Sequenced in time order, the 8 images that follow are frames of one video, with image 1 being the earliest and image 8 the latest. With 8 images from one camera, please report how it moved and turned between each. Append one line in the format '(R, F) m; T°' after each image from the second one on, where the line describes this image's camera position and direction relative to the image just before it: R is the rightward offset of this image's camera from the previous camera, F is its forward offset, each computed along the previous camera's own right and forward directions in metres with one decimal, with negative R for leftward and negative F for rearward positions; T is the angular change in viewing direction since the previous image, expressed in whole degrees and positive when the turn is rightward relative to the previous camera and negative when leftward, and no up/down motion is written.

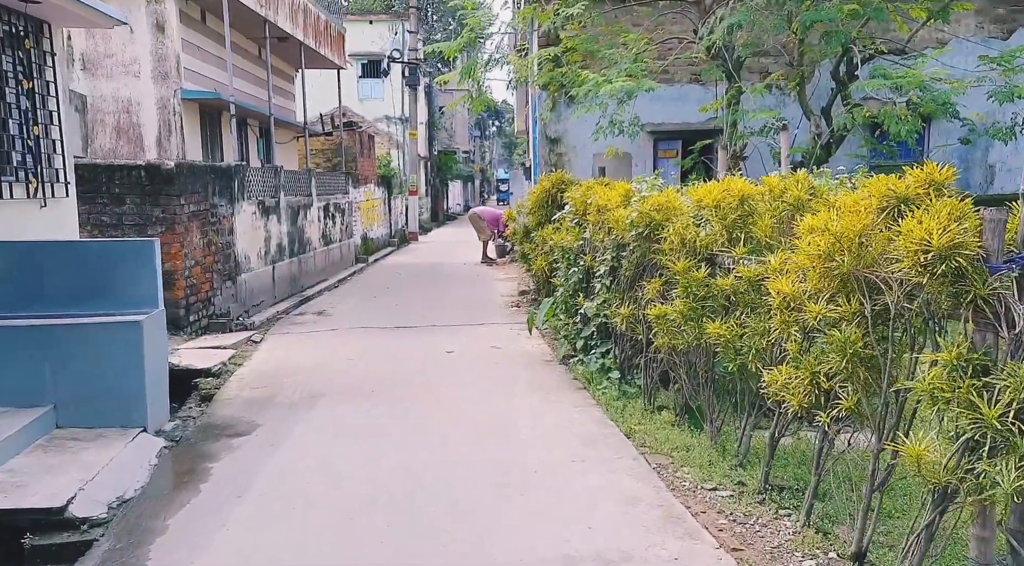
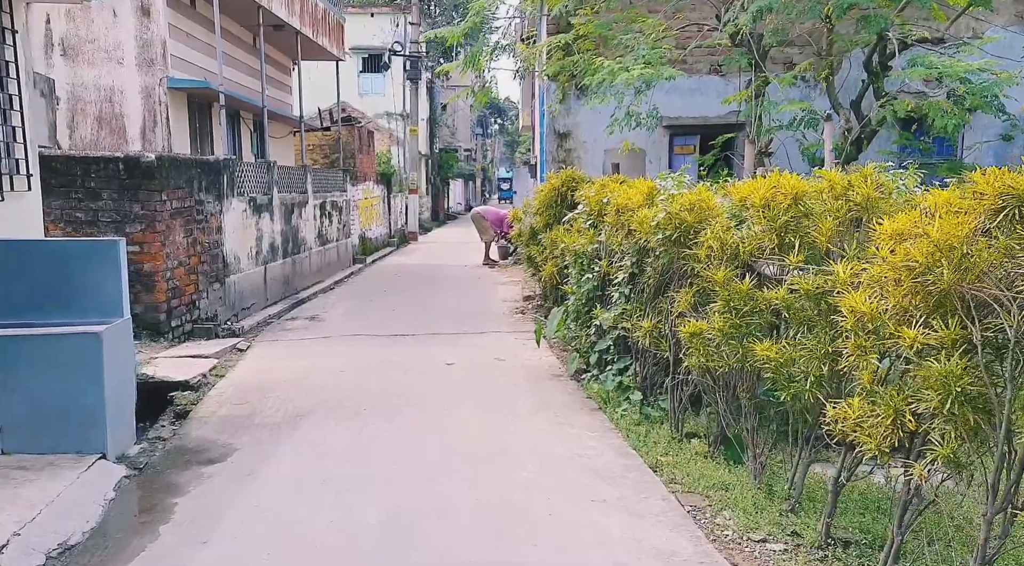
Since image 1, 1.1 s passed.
(-0.1, +0.6) m; 0°
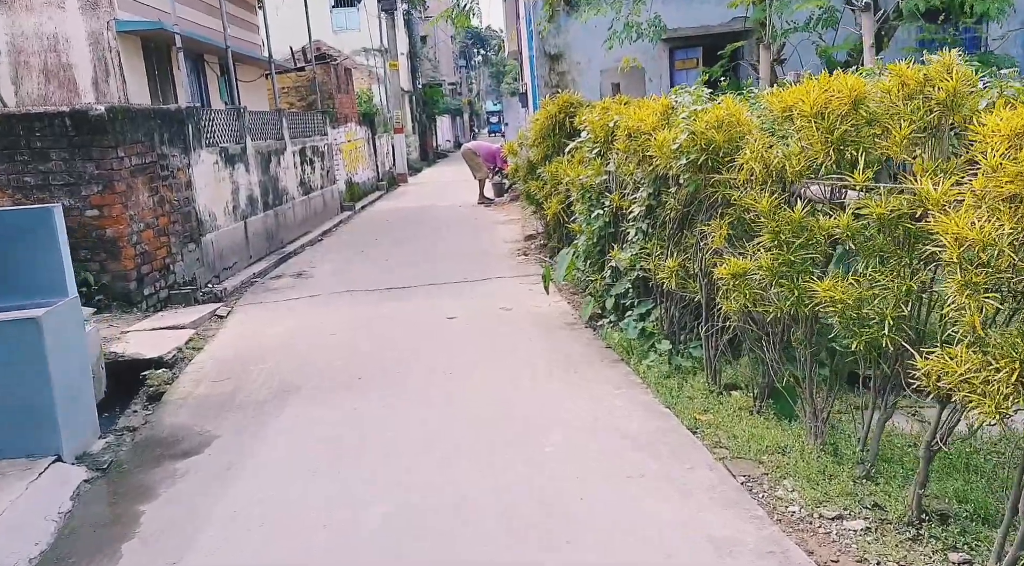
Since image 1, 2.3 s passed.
(0.0, +0.6) m; 0°
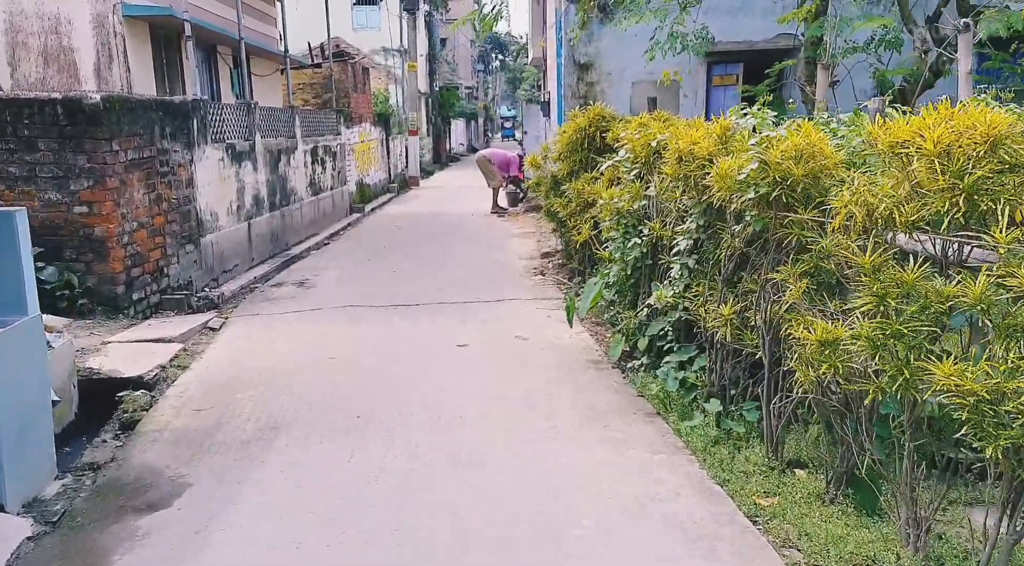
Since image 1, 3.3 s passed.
(-0.1, +0.6) m; 0°
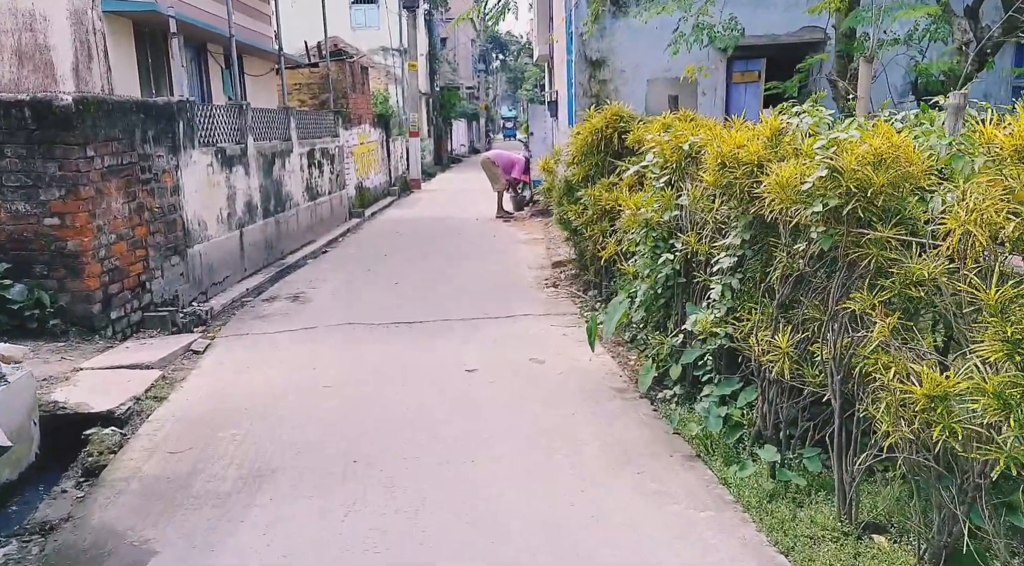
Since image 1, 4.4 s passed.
(-0.1, +0.5) m; 0°
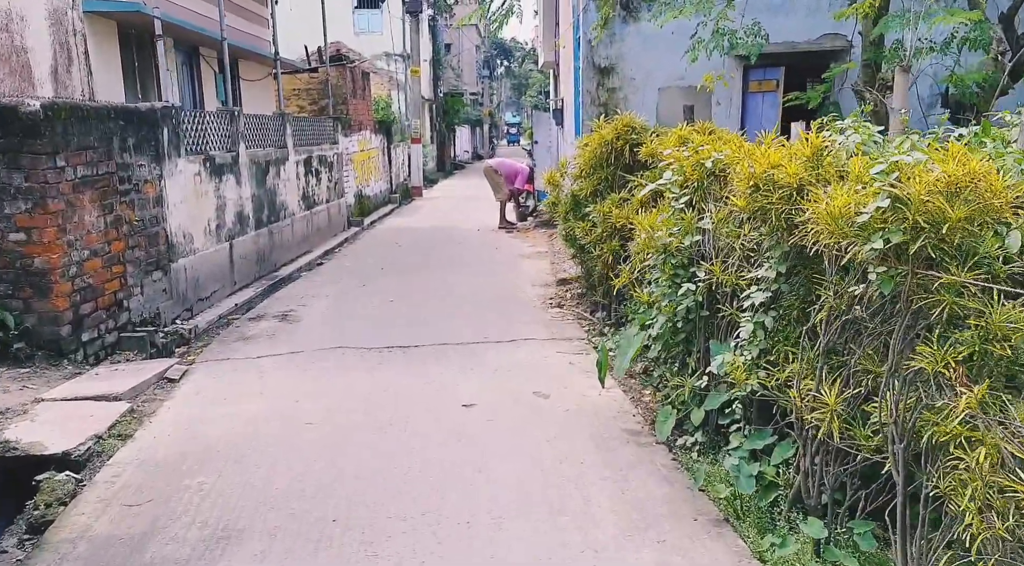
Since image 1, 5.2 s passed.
(0.0, +0.5) m; 0°
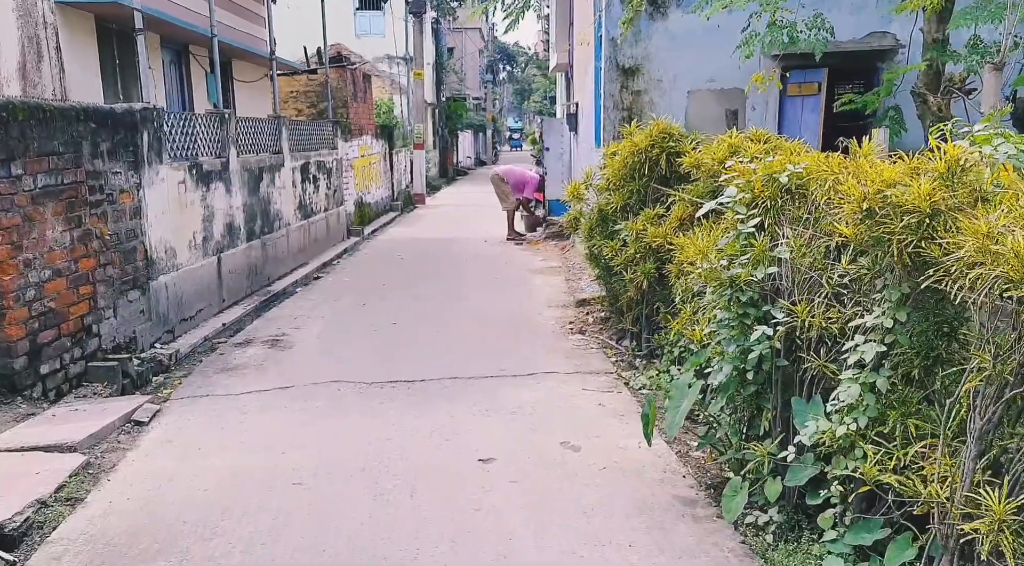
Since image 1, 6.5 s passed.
(-0.1, +0.7) m; 0°
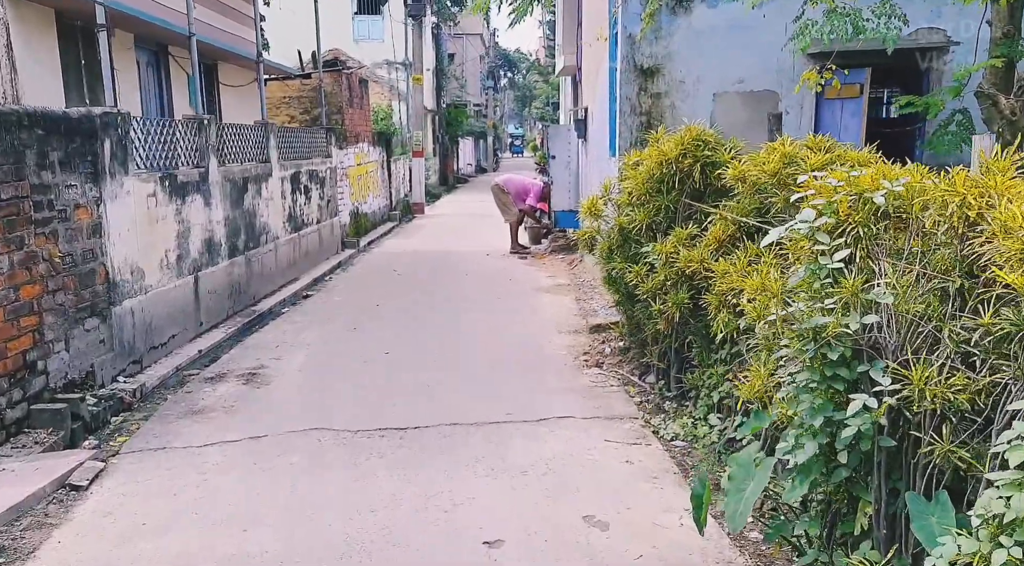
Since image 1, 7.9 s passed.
(0.0, +0.8) m; 0°
